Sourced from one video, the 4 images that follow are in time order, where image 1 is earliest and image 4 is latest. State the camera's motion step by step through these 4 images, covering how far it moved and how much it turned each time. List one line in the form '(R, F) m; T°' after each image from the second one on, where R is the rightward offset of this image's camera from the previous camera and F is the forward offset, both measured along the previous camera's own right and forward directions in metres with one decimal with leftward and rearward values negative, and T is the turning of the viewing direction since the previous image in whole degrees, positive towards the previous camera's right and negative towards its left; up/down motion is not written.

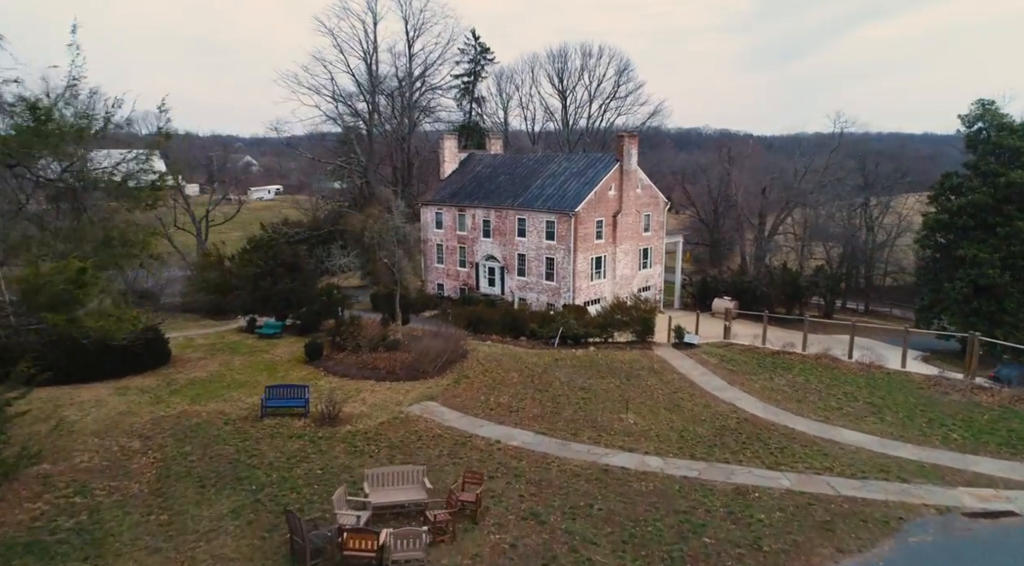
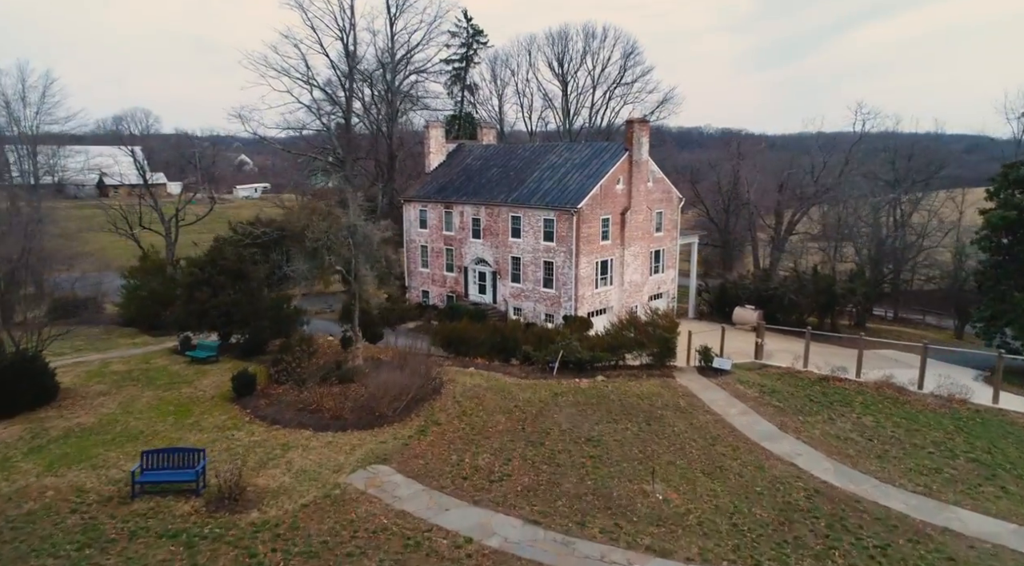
(+0.4, +5.4) m; 0°
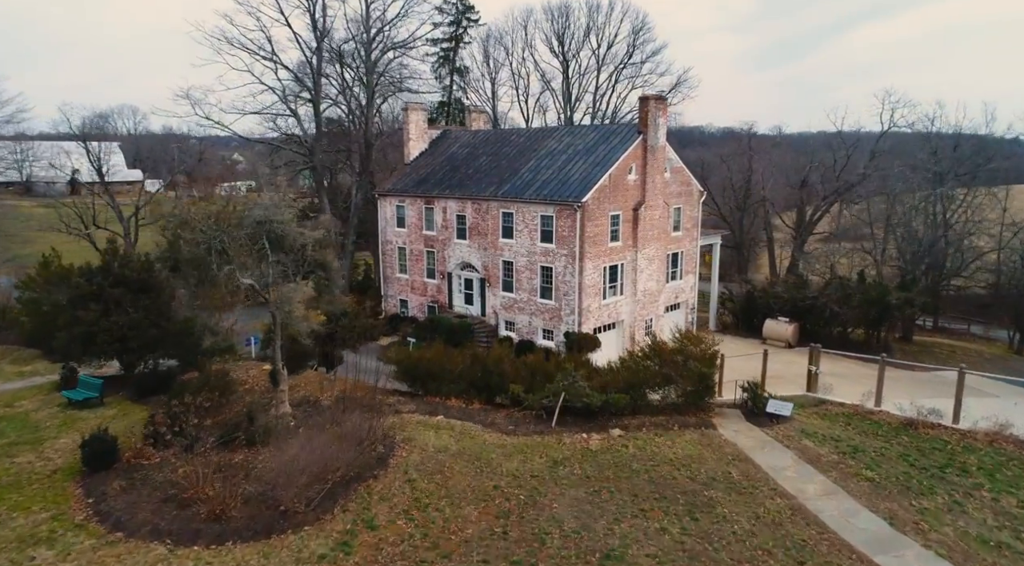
(+0.4, +6.0) m; 0°
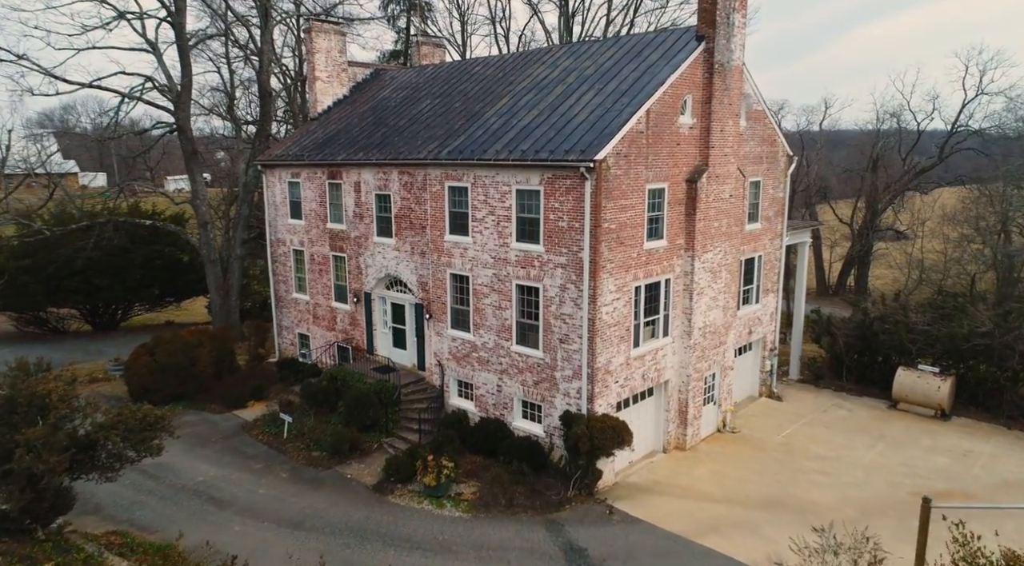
(+1.1, +14.0) m; 0°
